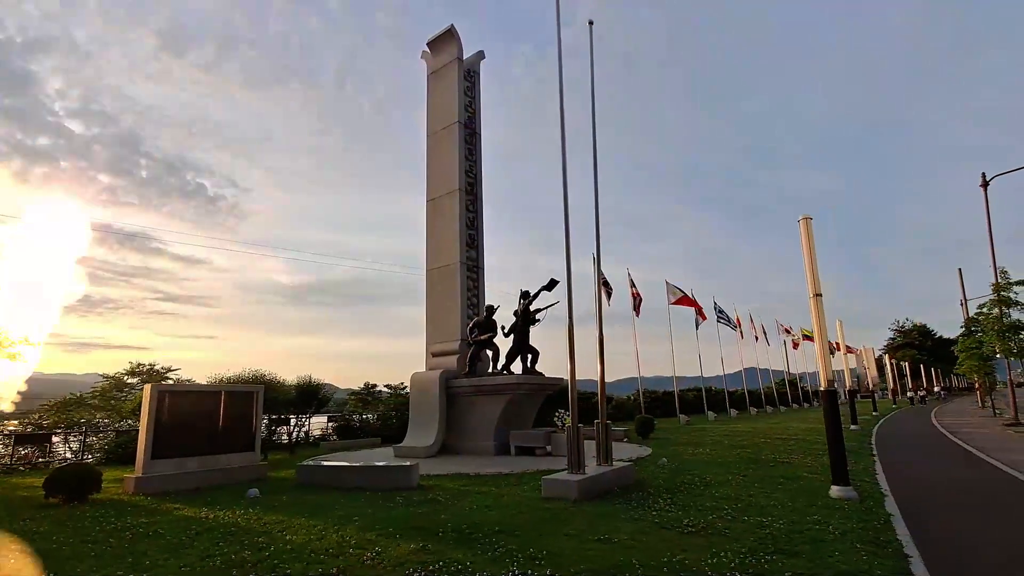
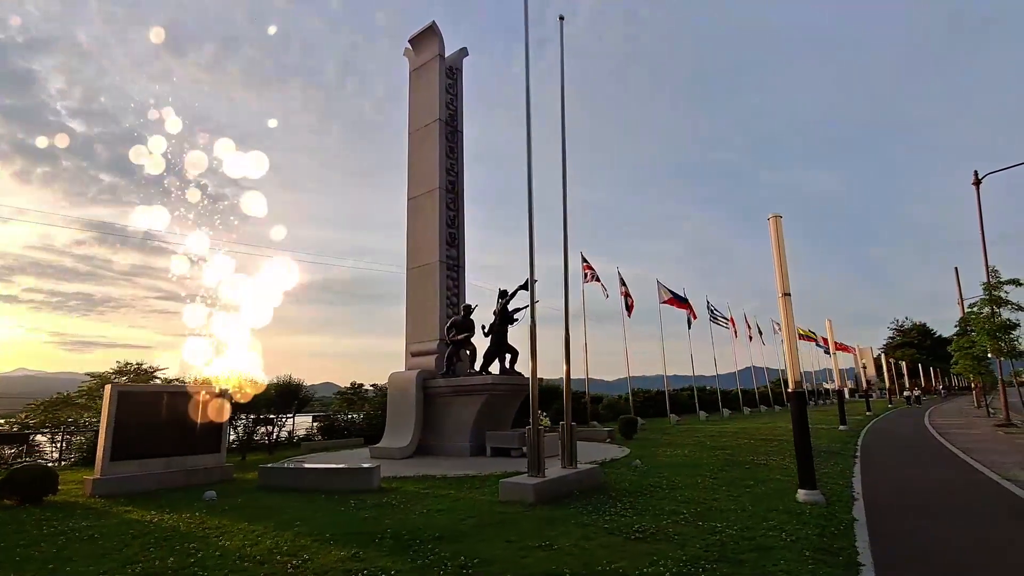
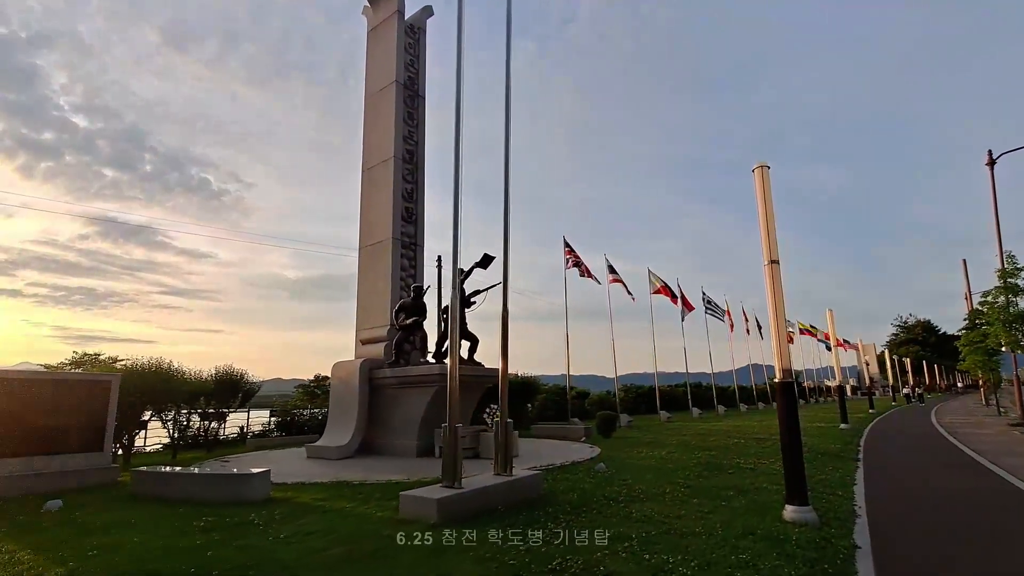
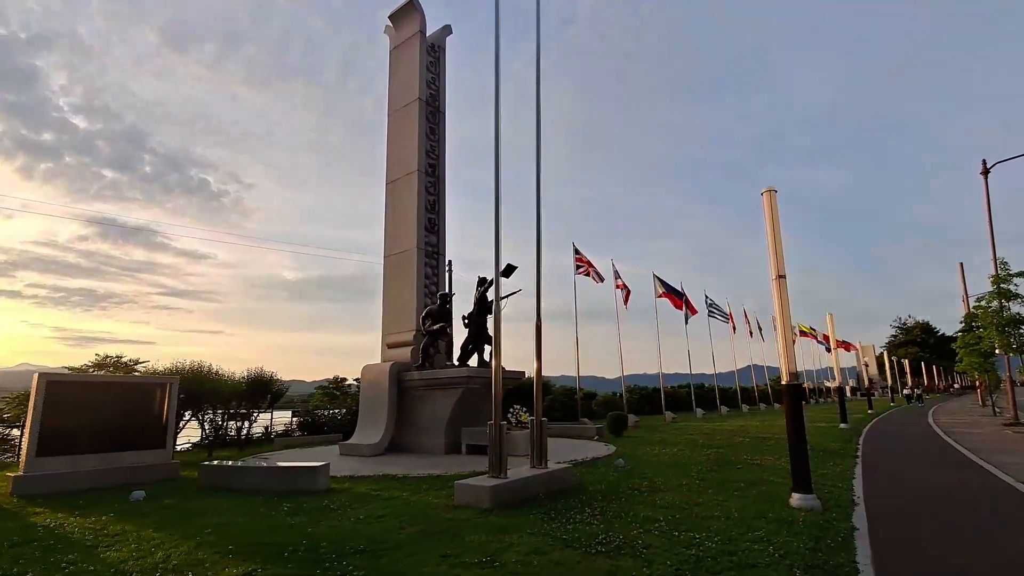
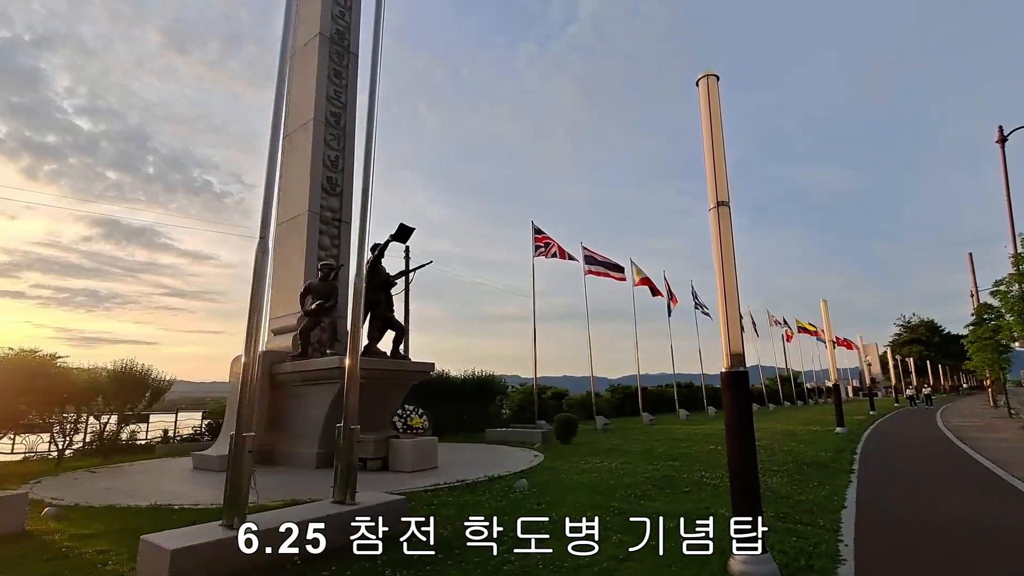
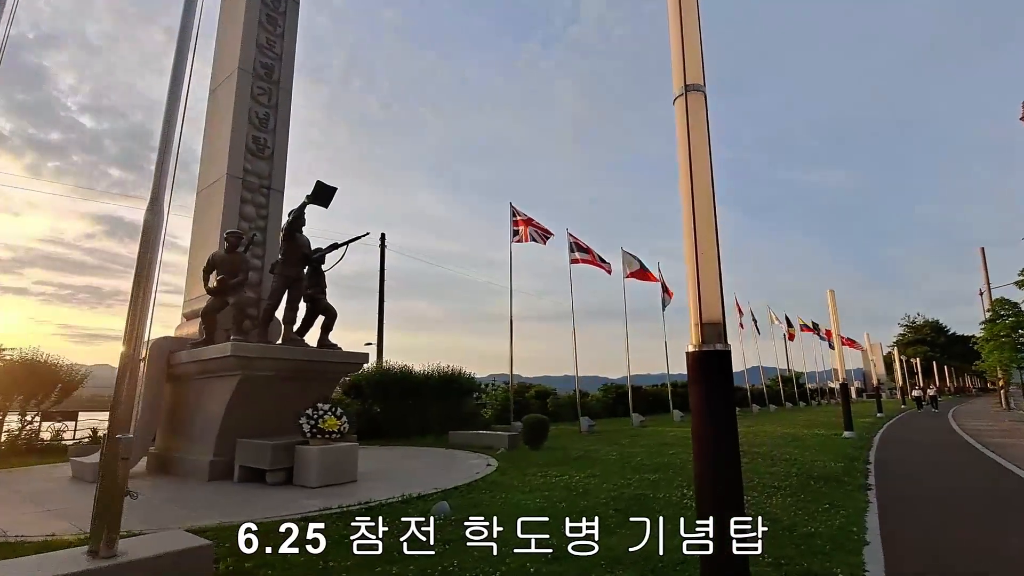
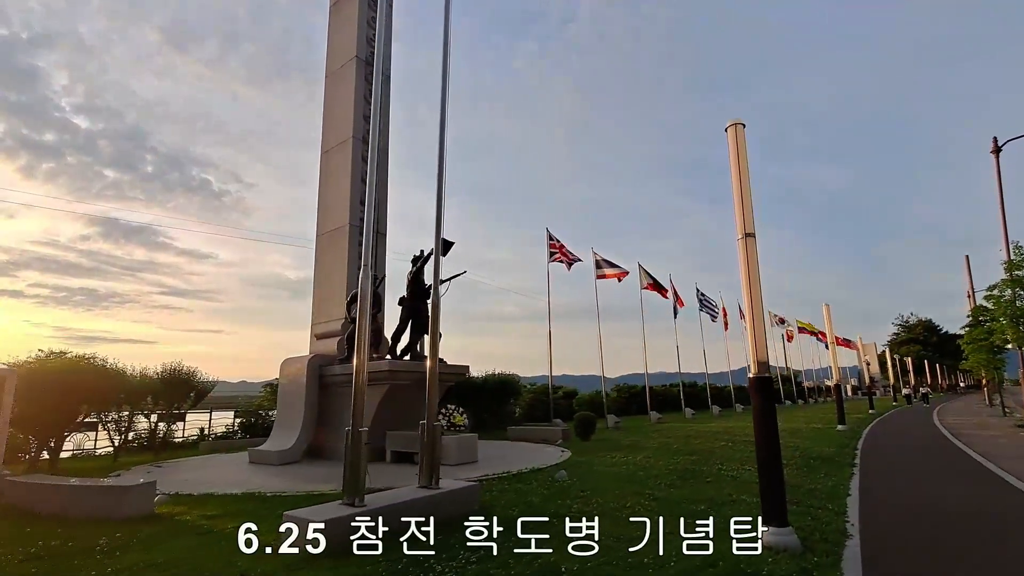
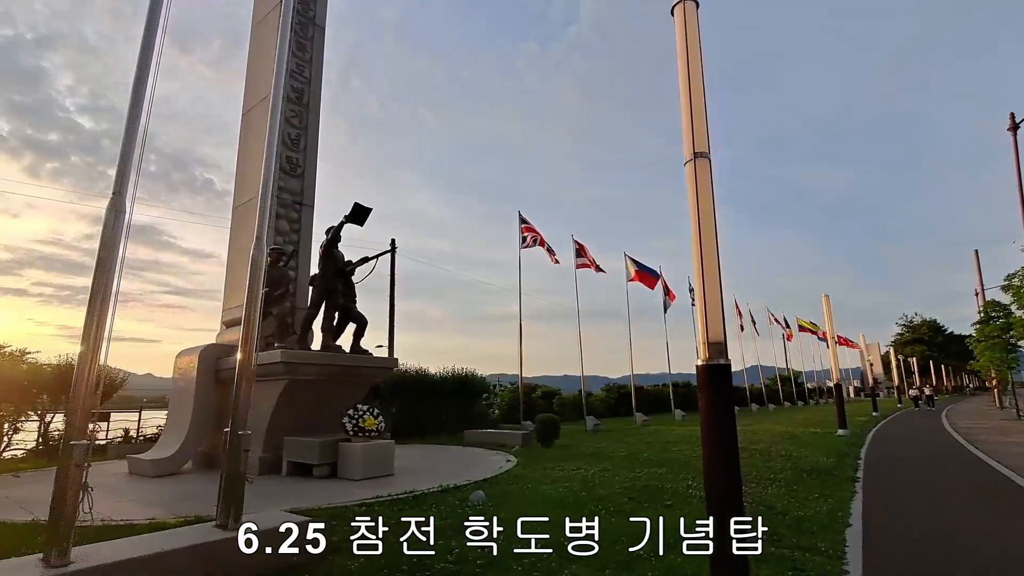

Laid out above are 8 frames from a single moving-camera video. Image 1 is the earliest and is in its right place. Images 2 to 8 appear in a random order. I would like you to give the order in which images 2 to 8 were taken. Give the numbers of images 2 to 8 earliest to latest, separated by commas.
2, 4, 3, 7, 5, 8, 6
